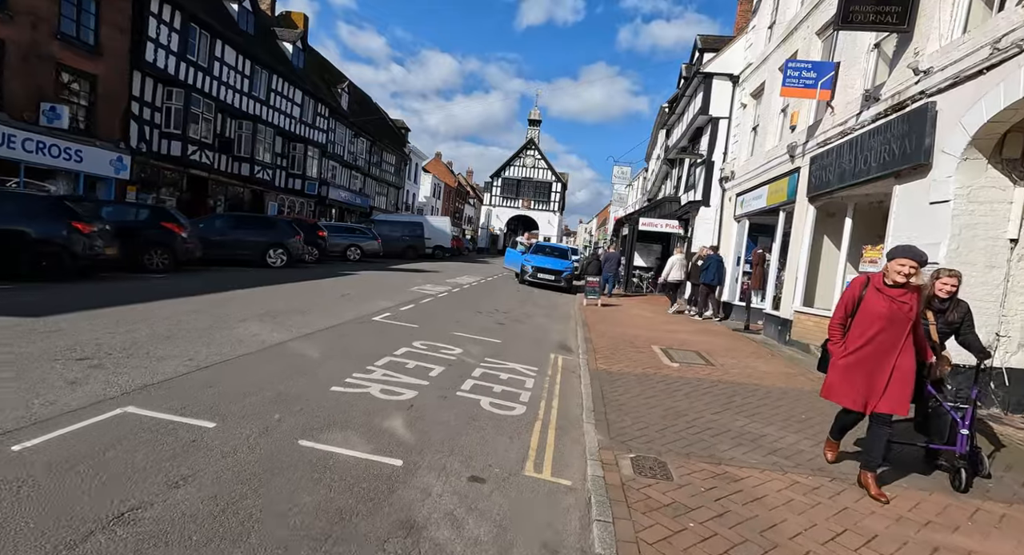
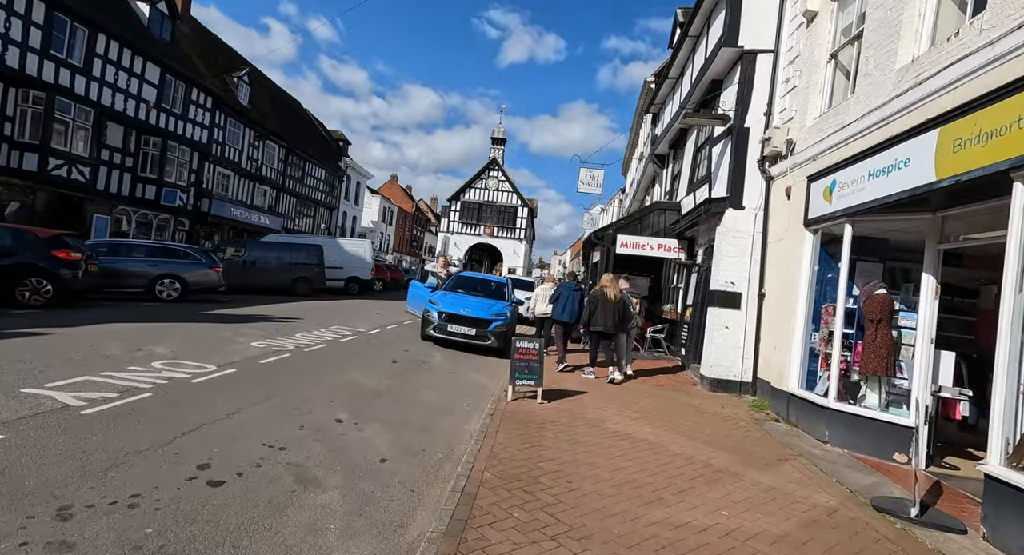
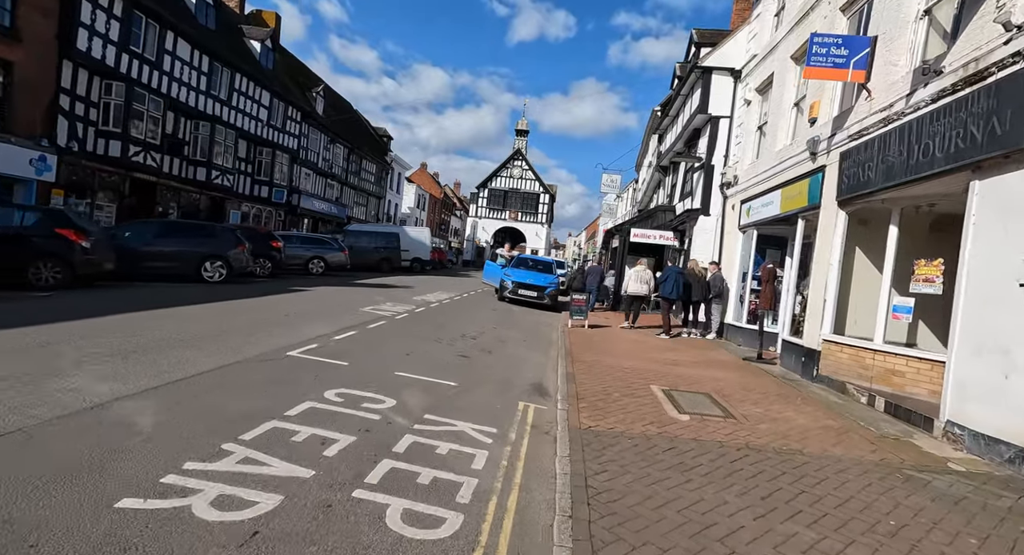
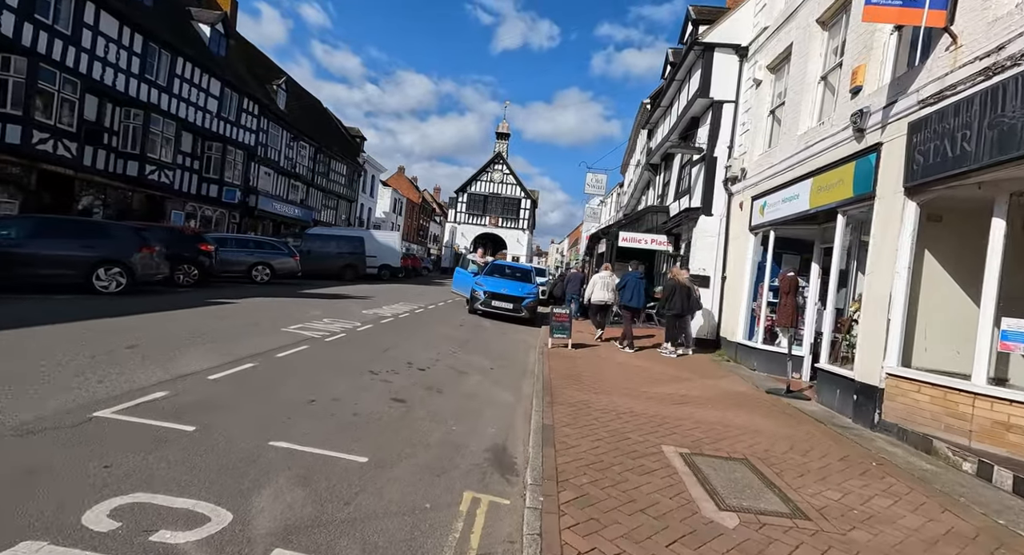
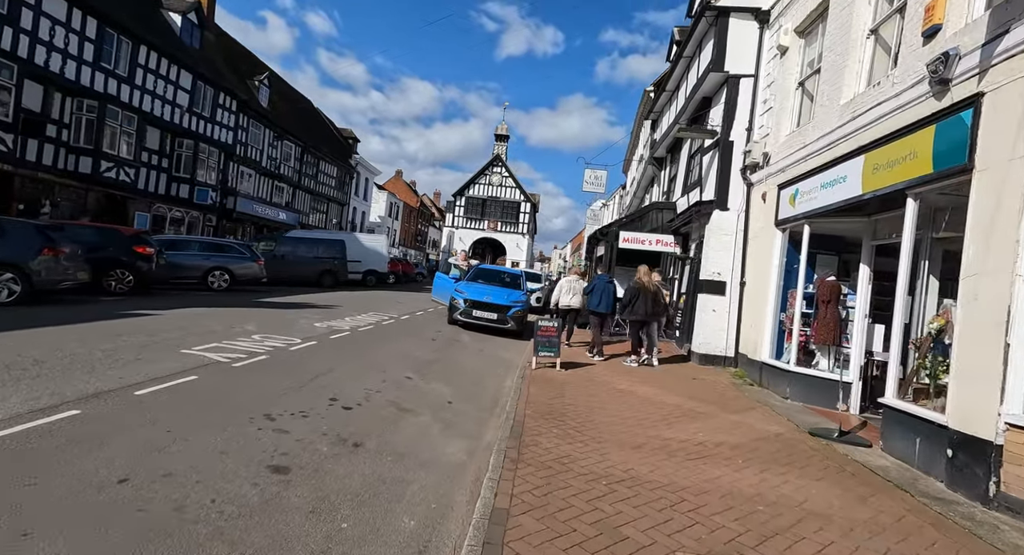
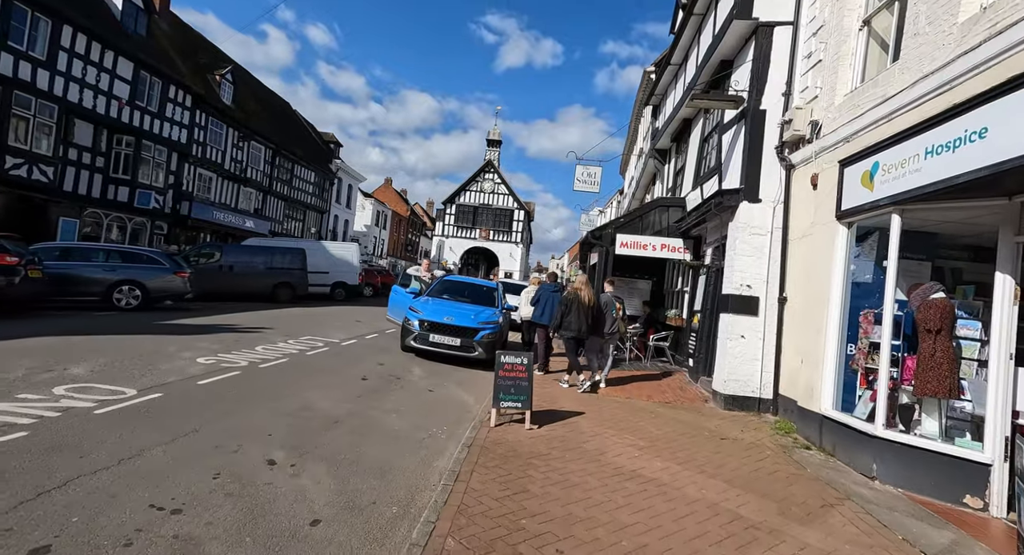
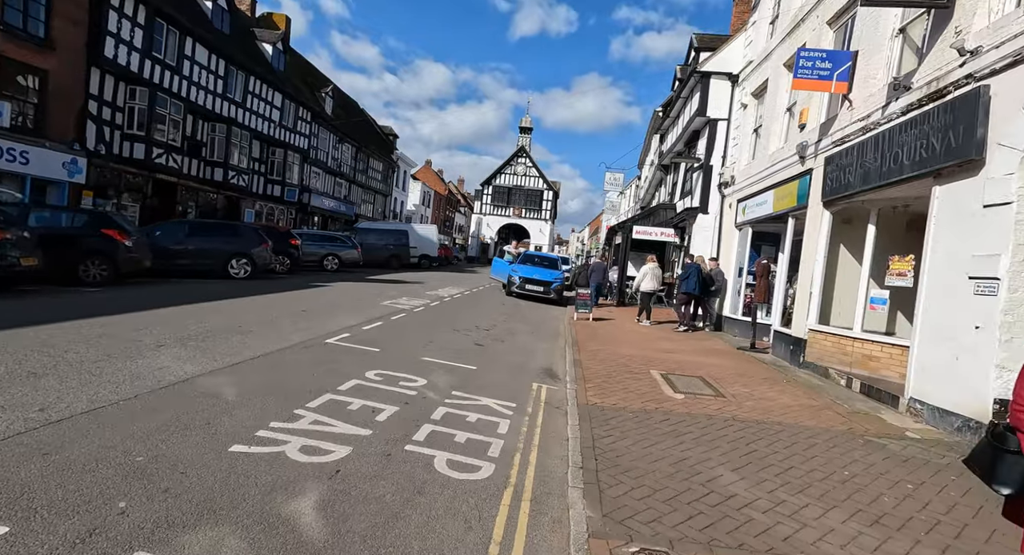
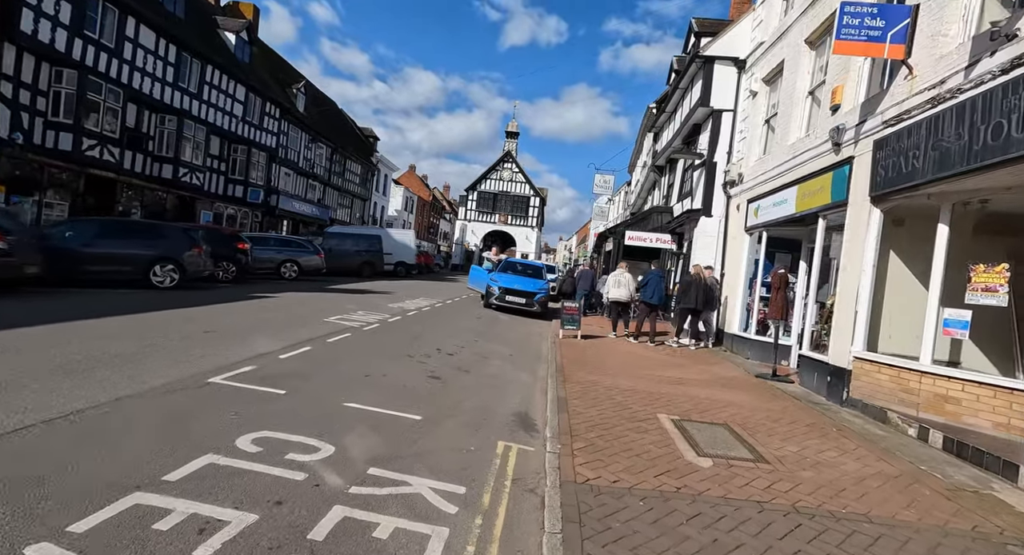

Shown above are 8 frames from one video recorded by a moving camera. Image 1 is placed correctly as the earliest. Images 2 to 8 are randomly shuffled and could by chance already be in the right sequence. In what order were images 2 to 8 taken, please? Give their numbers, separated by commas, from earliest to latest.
7, 3, 8, 4, 5, 2, 6
